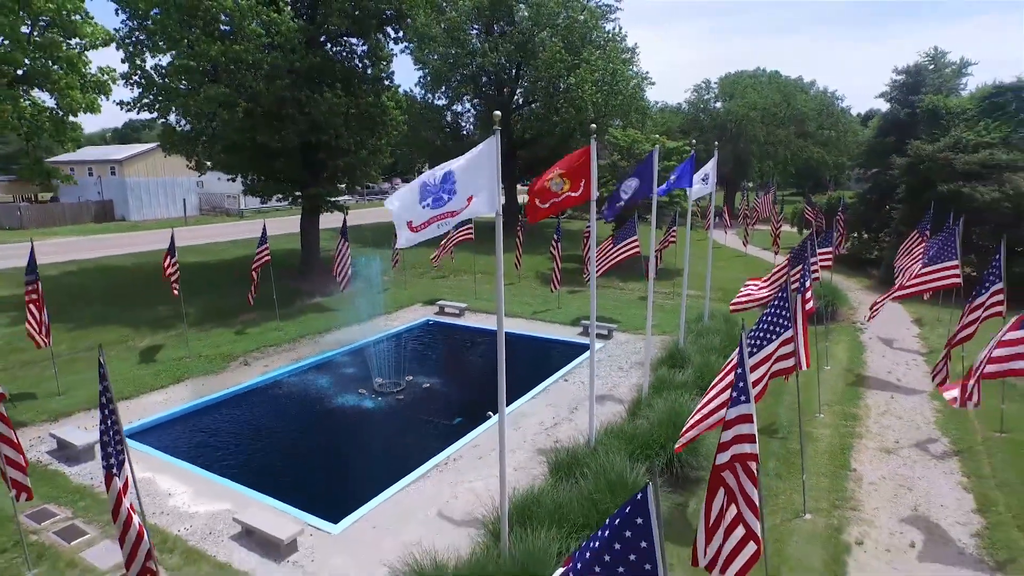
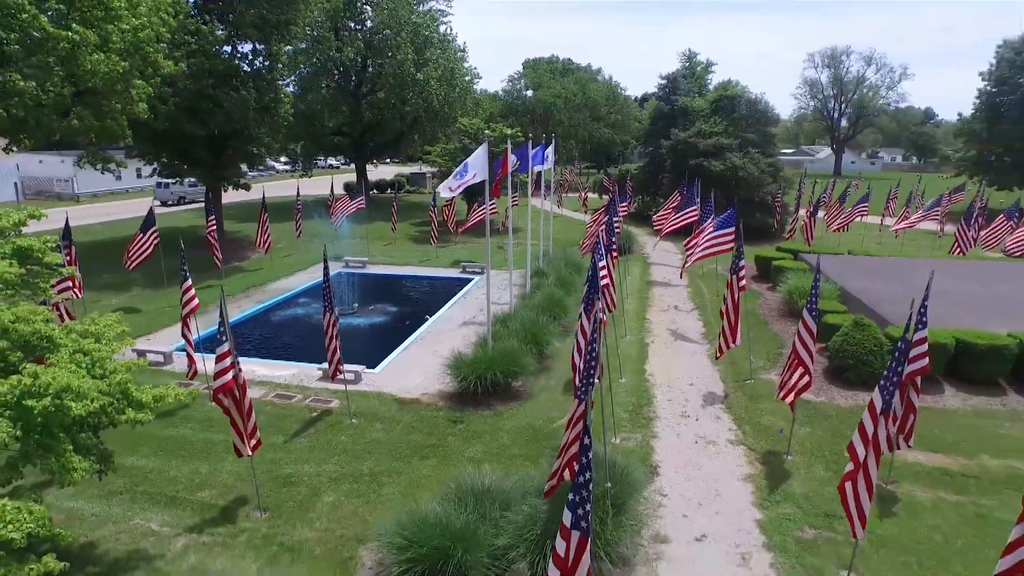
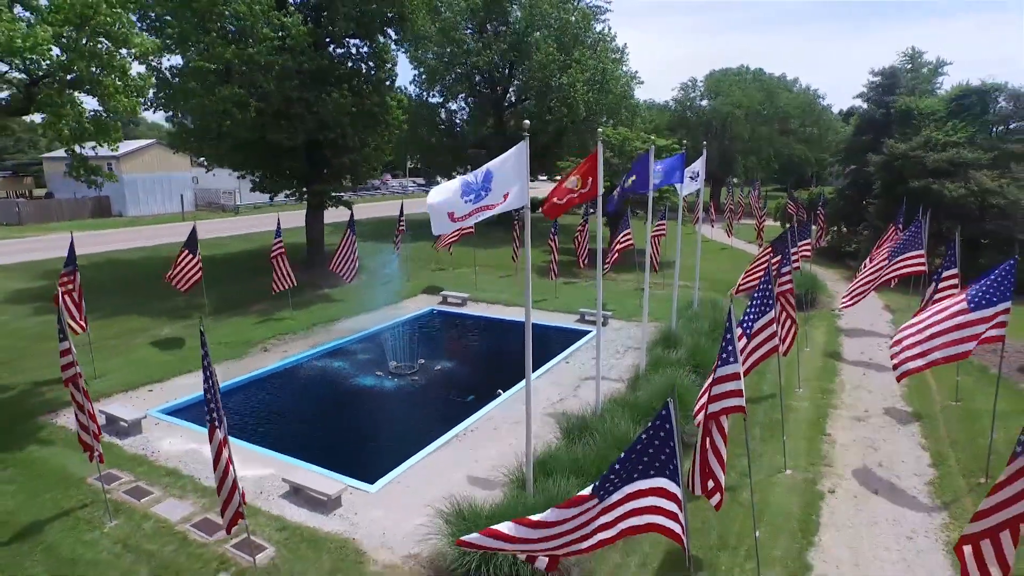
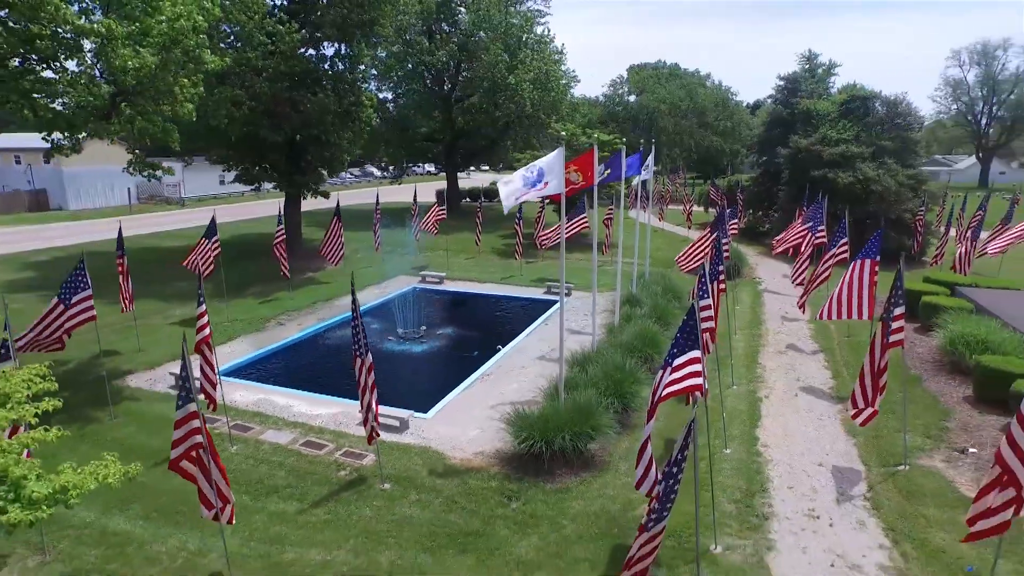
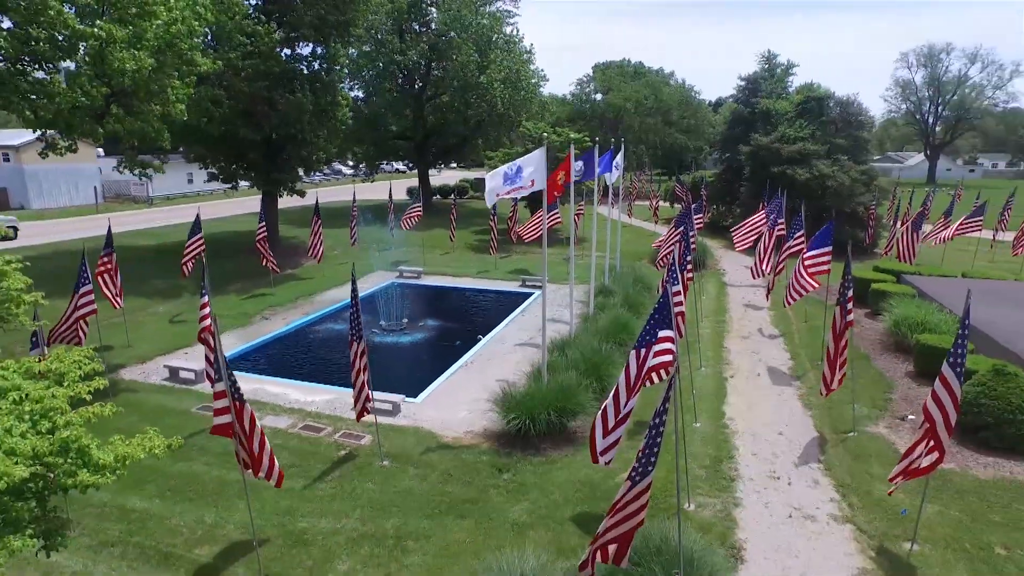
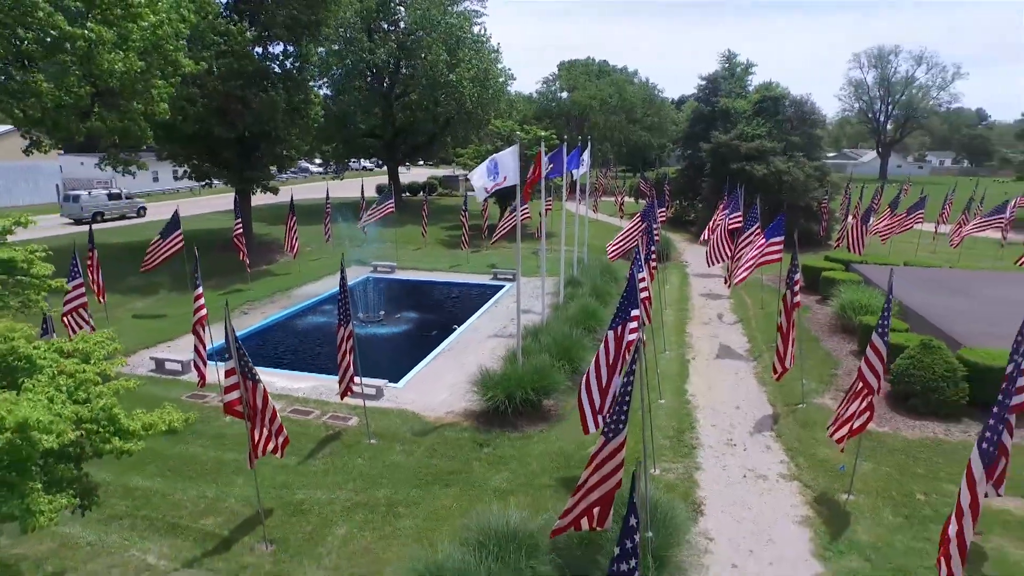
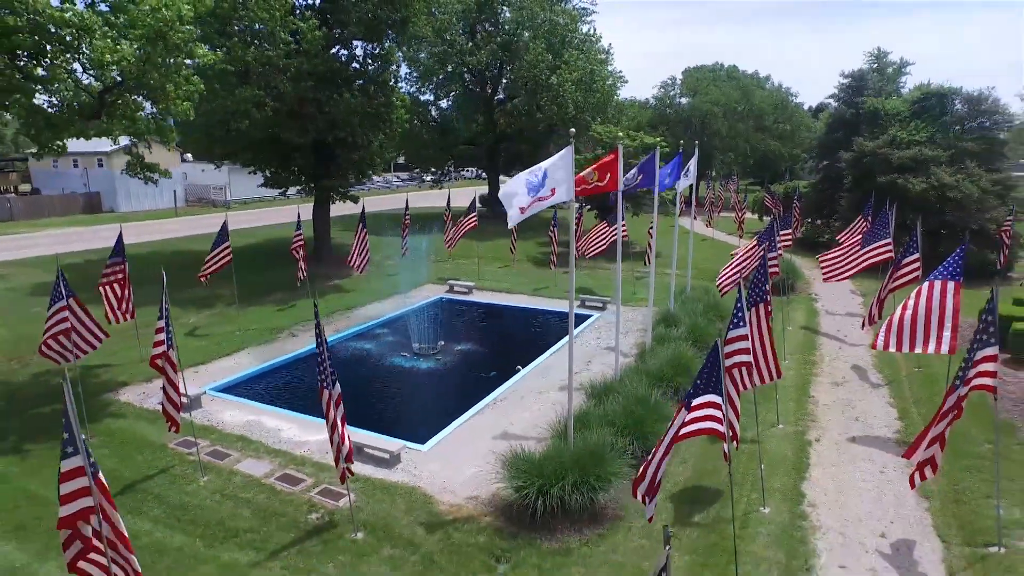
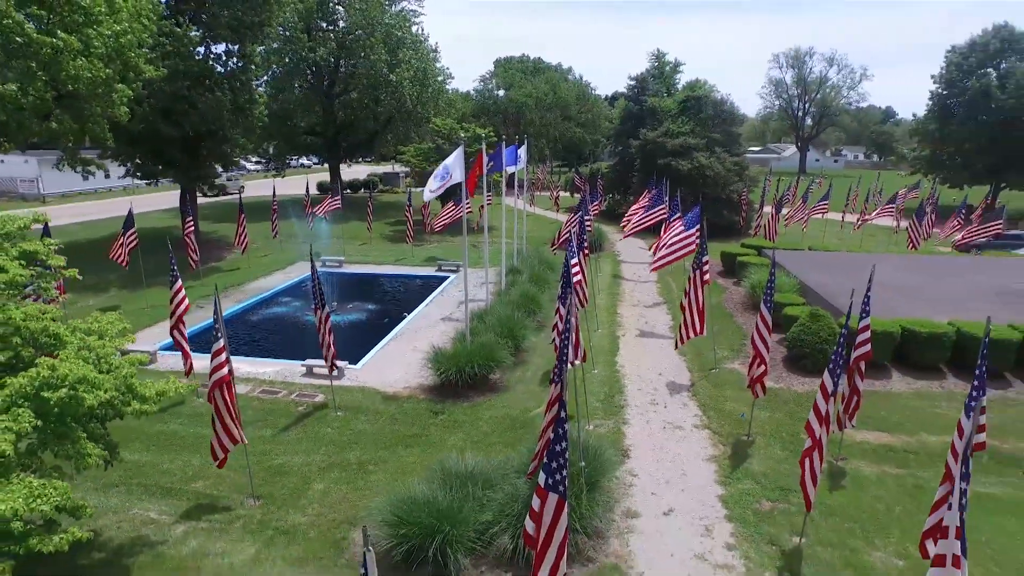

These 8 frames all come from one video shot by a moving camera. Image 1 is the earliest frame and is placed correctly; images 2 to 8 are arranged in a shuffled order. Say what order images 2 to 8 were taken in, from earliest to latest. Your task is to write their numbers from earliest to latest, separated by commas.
3, 7, 4, 5, 6, 2, 8
